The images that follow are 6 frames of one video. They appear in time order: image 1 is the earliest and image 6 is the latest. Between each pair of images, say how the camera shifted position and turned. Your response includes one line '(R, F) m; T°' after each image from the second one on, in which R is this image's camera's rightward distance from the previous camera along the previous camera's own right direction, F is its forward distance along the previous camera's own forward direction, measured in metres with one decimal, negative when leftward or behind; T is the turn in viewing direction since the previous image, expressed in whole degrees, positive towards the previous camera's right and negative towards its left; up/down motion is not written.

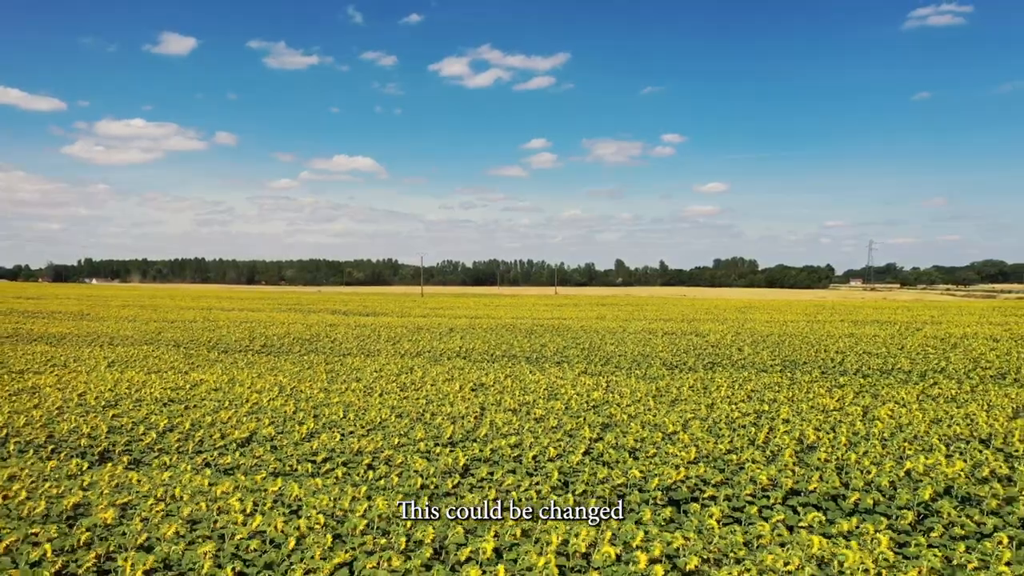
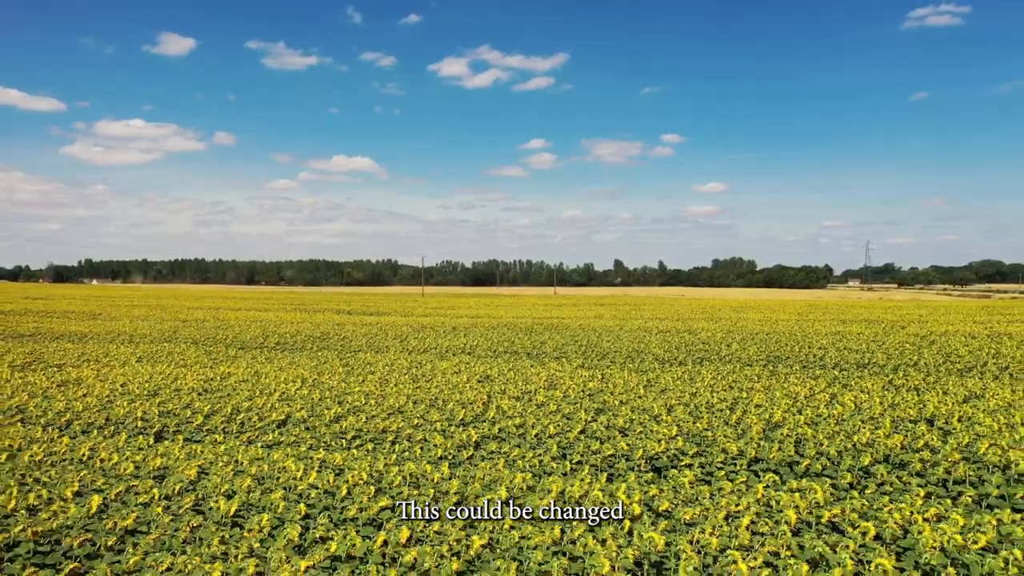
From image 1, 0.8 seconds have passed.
(-0.1, -1.7) m; 0°
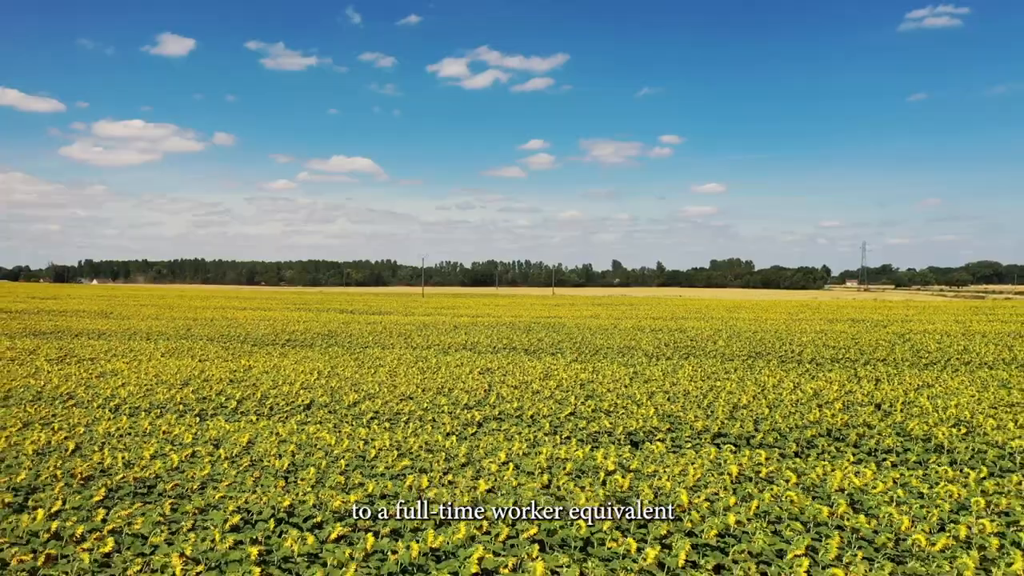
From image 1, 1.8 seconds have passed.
(0.0, -1.9) m; 0°
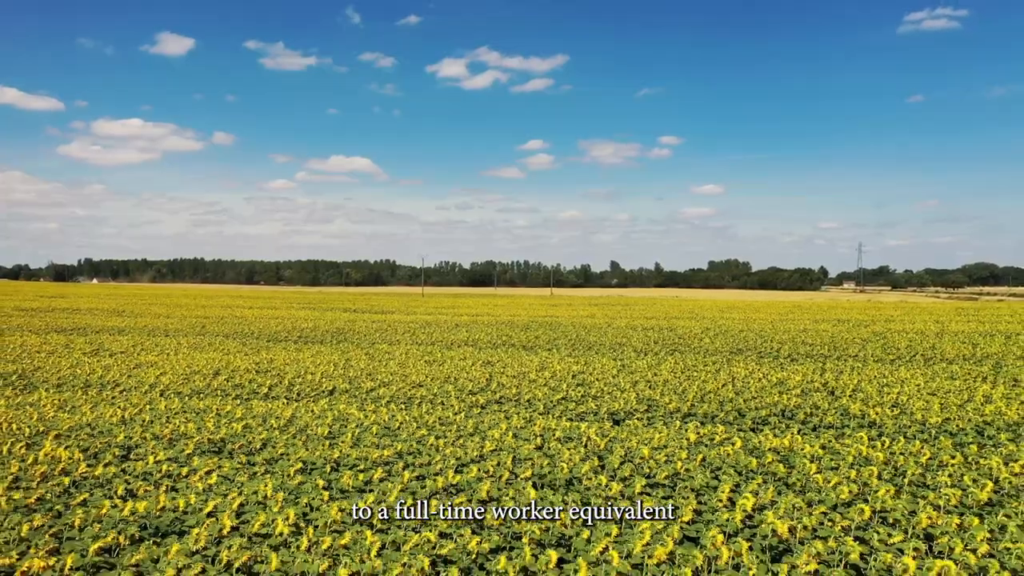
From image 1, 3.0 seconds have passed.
(0.0, -2.2) m; 0°
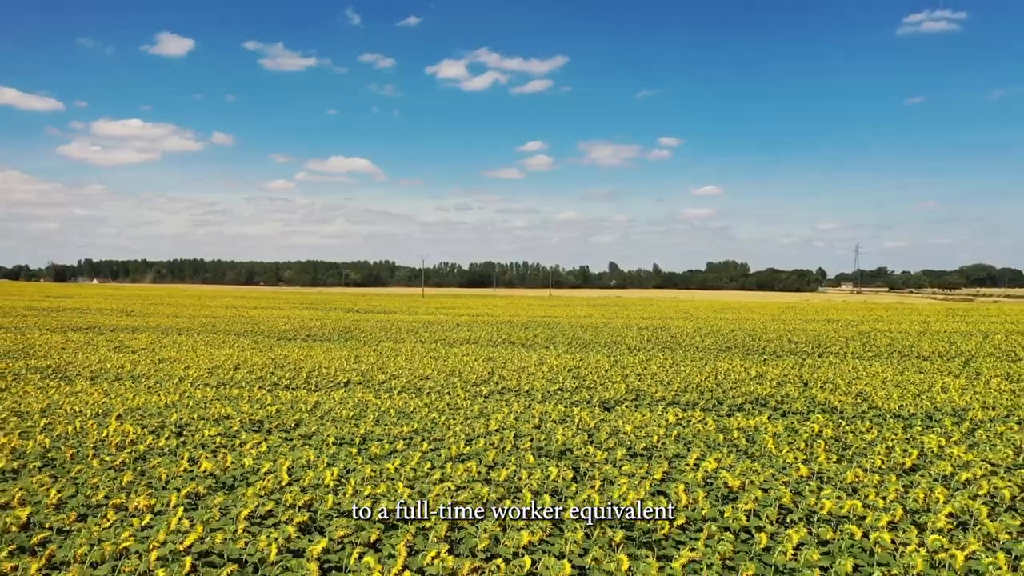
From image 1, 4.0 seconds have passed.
(0.0, -1.6) m; 0°
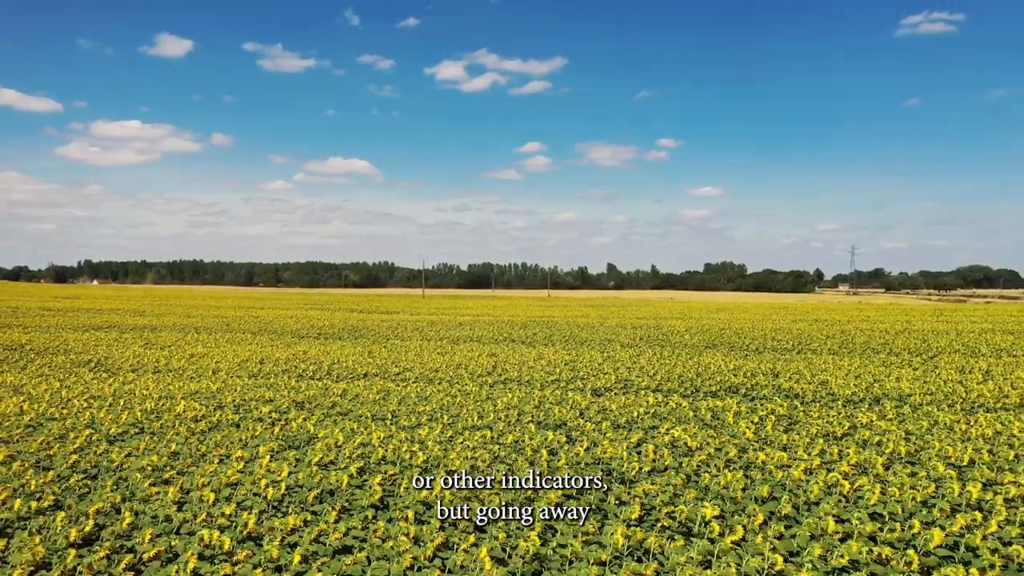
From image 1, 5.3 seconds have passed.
(-0.1, -2.3) m; 0°
